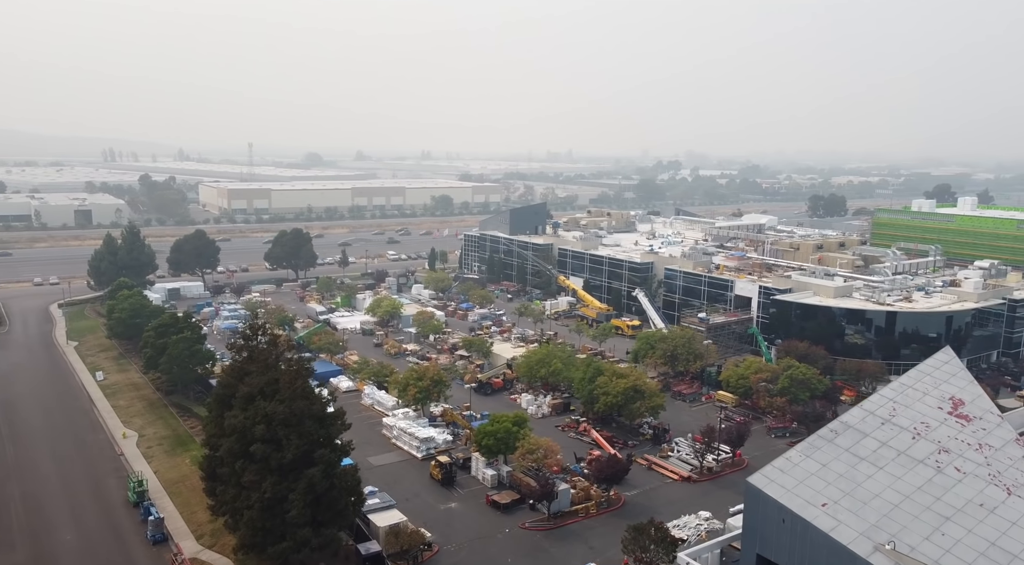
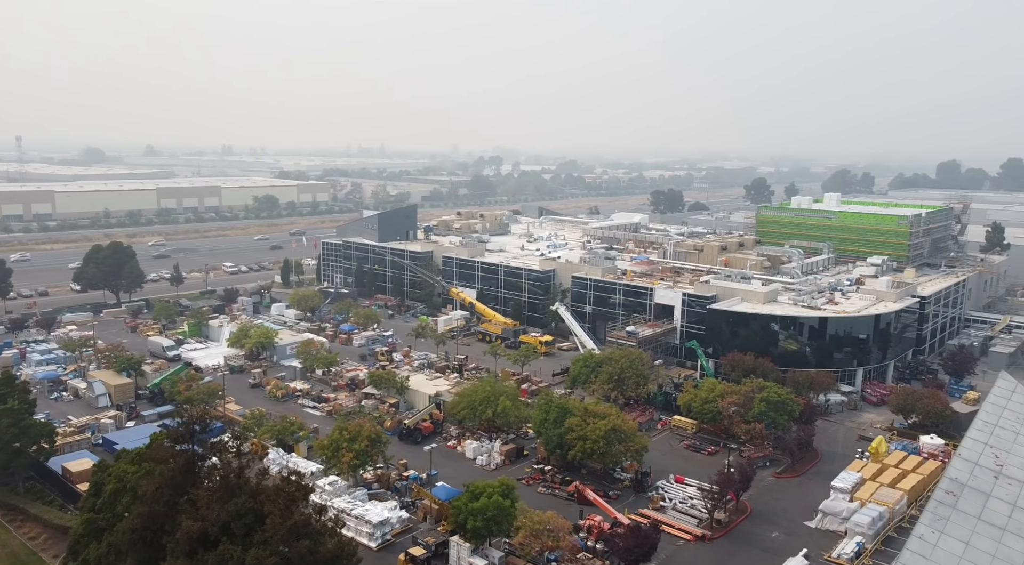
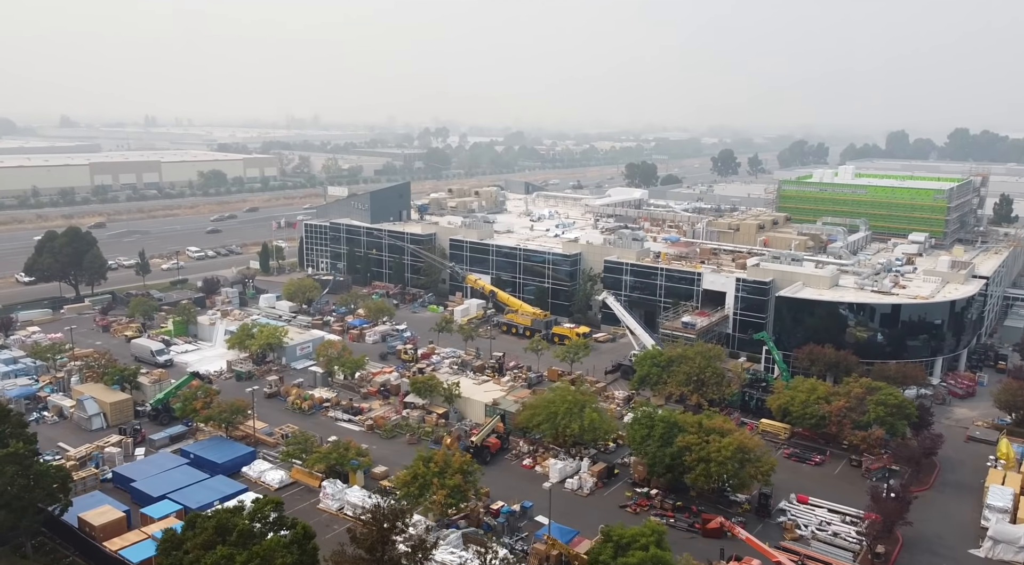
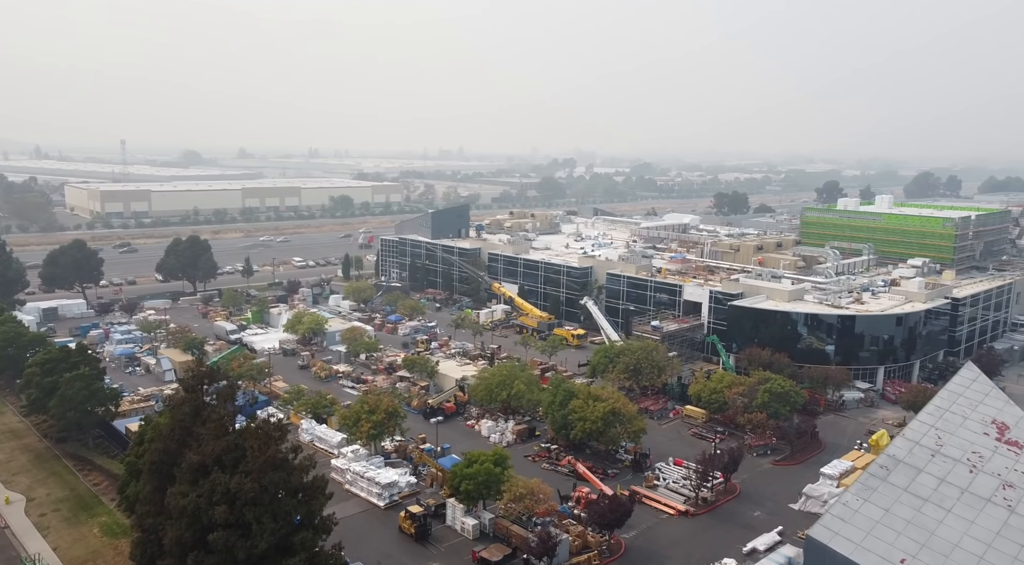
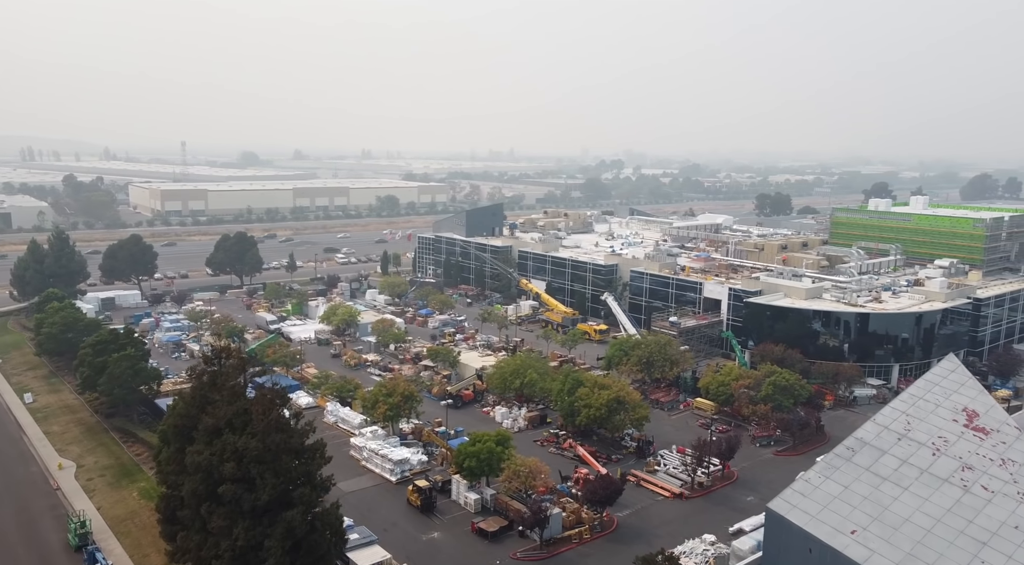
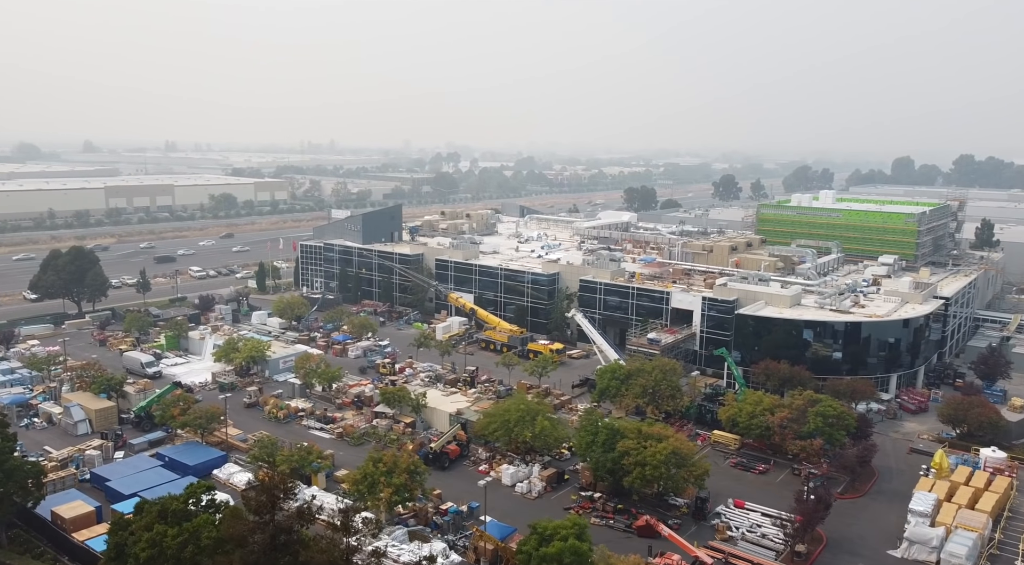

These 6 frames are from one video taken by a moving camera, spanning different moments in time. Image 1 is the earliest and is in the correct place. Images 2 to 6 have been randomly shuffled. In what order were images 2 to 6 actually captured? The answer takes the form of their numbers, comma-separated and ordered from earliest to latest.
5, 4, 2, 6, 3
